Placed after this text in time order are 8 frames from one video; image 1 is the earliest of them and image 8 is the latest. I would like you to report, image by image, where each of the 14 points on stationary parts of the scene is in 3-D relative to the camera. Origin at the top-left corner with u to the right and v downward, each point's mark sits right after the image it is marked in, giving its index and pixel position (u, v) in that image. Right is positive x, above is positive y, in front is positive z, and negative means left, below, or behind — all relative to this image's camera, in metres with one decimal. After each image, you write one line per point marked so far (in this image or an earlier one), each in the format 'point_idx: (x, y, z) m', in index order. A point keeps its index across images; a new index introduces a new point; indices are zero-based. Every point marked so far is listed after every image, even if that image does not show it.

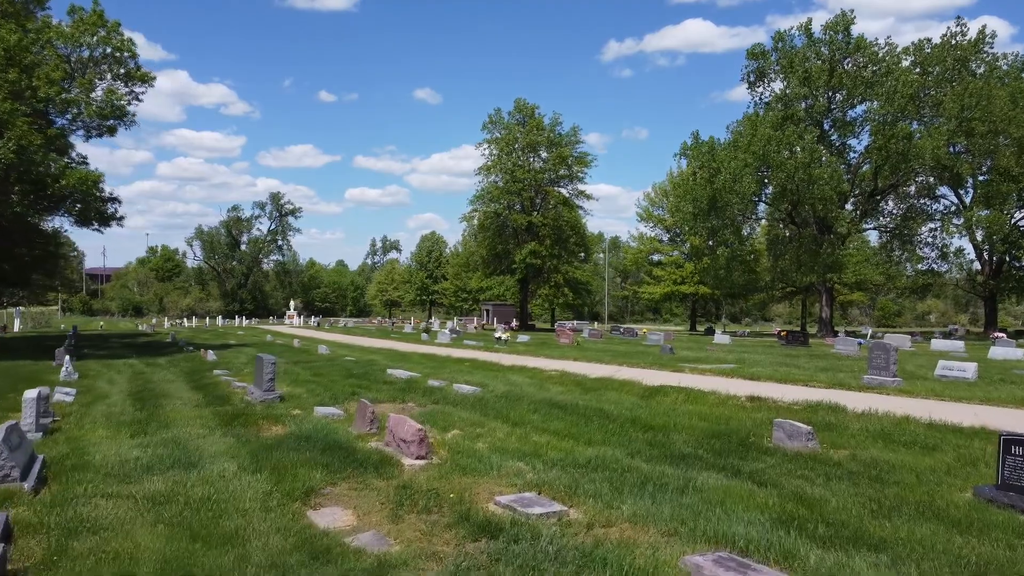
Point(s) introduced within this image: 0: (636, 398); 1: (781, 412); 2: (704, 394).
0: (+2.1, -1.8, +13.3) m
1: (+3.7, -1.7, +11.0) m
2: (+3.1, -1.7, +12.9) m
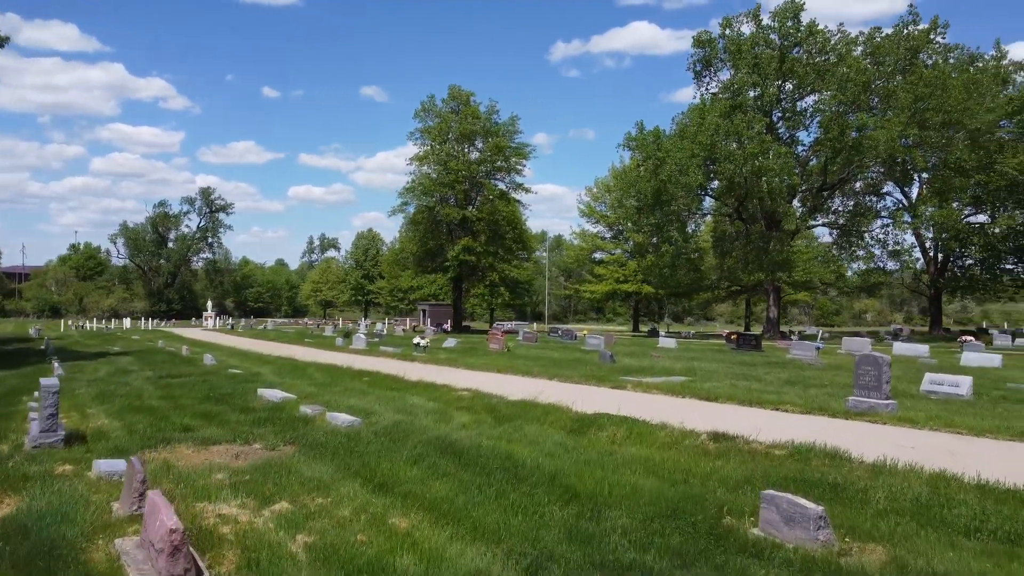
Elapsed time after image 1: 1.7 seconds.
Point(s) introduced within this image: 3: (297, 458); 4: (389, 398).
0: (+0.6, -1.8, +10.0) m
1: (+2.4, -1.7, +7.8) m
2: (+1.7, -1.7, +9.7) m
3: (-2.3, -1.9, +8.6) m
4: (-2.1, -1.9, +13.4) m
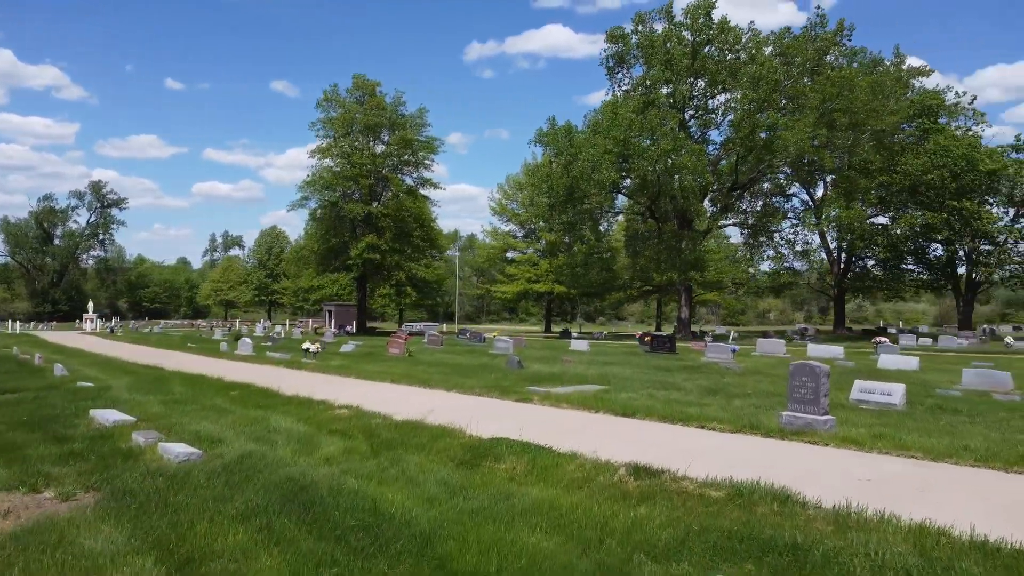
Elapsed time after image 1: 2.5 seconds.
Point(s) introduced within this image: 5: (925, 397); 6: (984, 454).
0: (-0.6, -1.8, +8.1) m
1: (+1.4, -1.7, +6.1) m
2: (+0.5, -1.7, +7.9) m
3: (-3.4, -1.8, +6.4) m
4: (-3.7, -1.9, +11.2) m
5: (+7.1, -1.9, +13.8) m
6: (+5.0, -1.7, +8.3) m
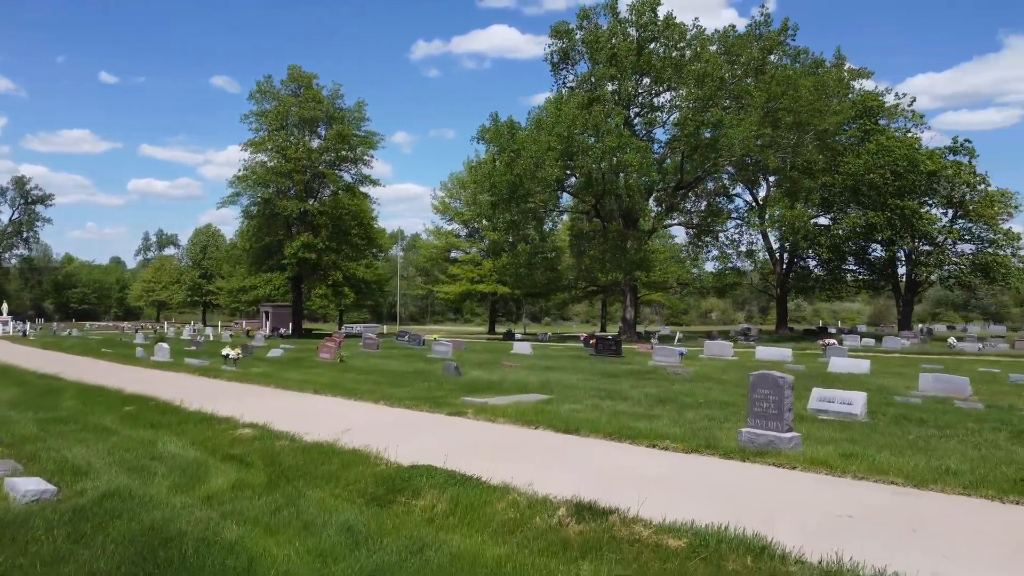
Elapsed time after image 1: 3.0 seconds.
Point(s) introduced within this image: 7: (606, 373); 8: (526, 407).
0: (-1.3, -1.8, +6.7) m
1: (+0.8, -1.7, +4.9) m
2: (-0.2, -1.7, +6.6) m
3: (-4.0, -1.9, +4.9) m
4: (-4.6, -1.9, +9.6) m
5: (+6.1, -1.9, +12.9) m
6: (+4.2, -1.8, +7.4) m
7: (+2.3, -2.1, +19.6) m
8: (+0.2, -1.9, +13.0) m
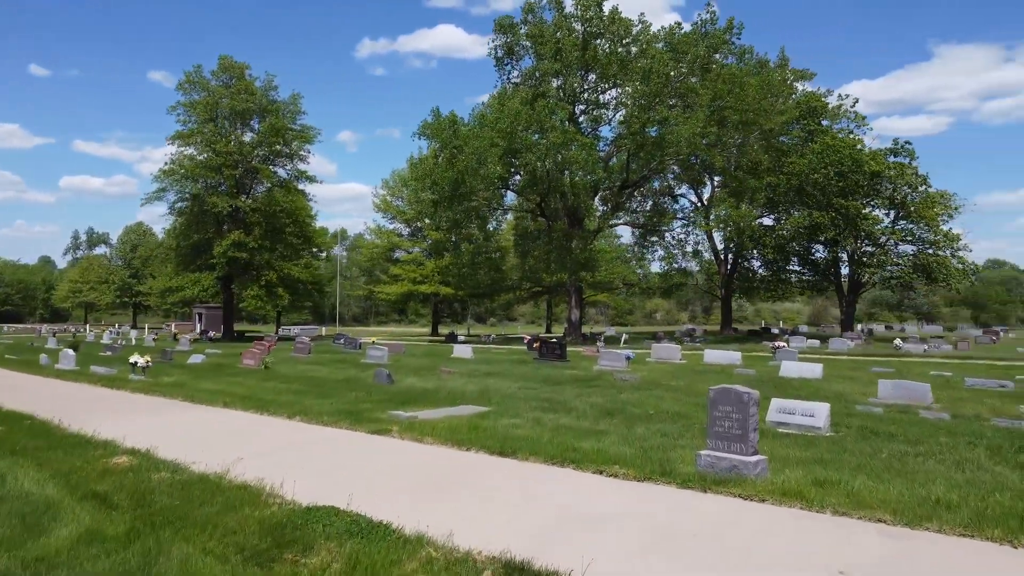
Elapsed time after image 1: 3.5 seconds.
0: (-1.9, -1.9, +5.3) m
1: (+0.4, -1.8, +3.7) m
2: (-0.8, -1.8, +5.3) m
3: (-4.4, -1.9, +3.3) m
4: (-5.3, -1.9, +8.0) m
5: (+5.1, -1.9, +12.0) m
6: (+3.6, -1.8, +6.3) m
7: (+0.9, -2.1, +18.4) m
8: (-0.8, -2.0, +11.6) m
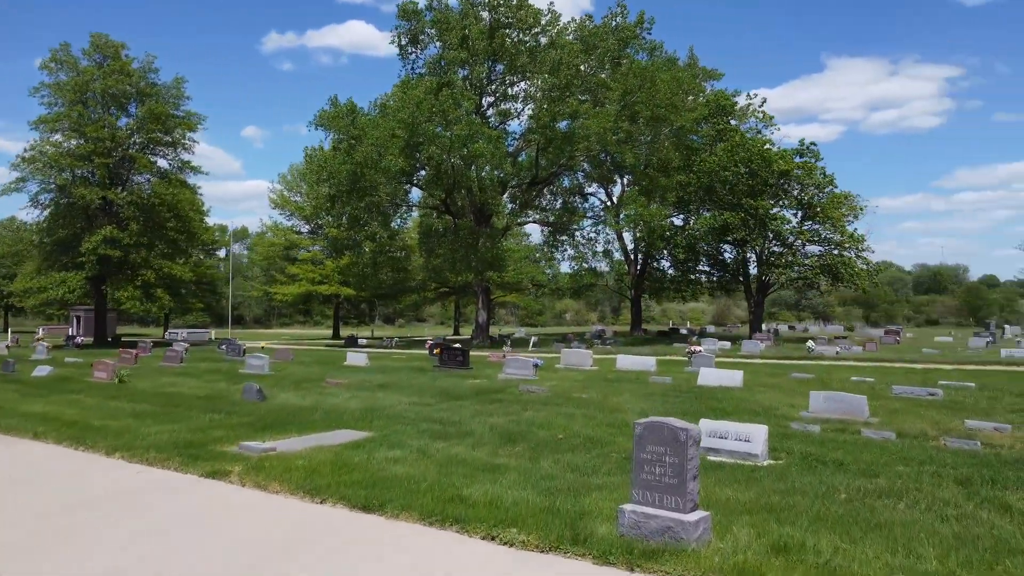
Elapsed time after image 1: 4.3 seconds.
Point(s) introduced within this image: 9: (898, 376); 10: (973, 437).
0: (-2.6, -1.9, +3.0) m
1: (-0.2, -1.8, +1.6) m
2: (-1.5, -1.8, +3.1) m
3: (-4.9, -1.9, +0.7) m
4: (-6.3, -1.9, +5.2) m
5: (+3.5, -2.0, +10.4) m
6: (+2.7, -1.8, +4.6) m
7: (-1.3, -2.2, +16.3) m
8: (-2.2, -2.0, +9.4) m
9: (+9.4, -2.2, +19.4) m
10: (+6.1, -2.0, +10.5) m
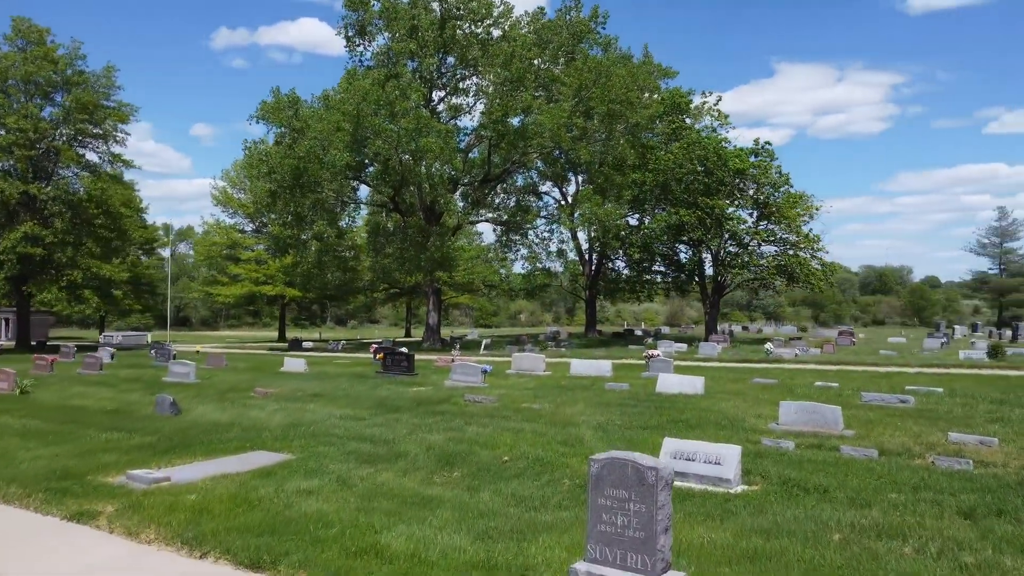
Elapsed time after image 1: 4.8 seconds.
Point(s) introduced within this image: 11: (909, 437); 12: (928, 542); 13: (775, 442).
0: (-2.9, -1.9, +1.5) m
1: (-0.4, -1.8, +0.2) m
2: (-1.8, -1.8, +1.6) m
3: (-5.1, -1.9, -0.9) m
4: (-6.7, -1.9, +3.5) m
5: (+2.8, -2.0, +9.2) m
6: (+2.4, -1.8, +3.4) m
7: (-2.4, -2.2, +14.9) m
8: (-2.8, -2.0, +7.9) m
9: (+8.2, -2.2, +18.5) m
10: (+5.4, -2.0, +9.5) m
11: (+5.4, -2.0, +10.7) m
12: (+3.2, -1.9, +6.0) m
13: (+3.4, -2.0, +10.1) m
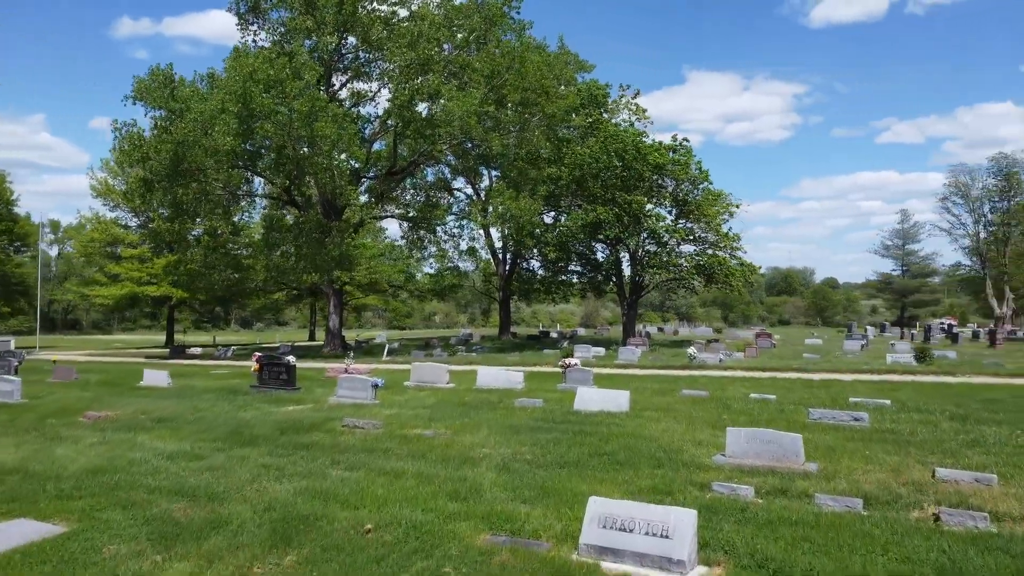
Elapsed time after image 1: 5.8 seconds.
0: (-3.2, -1.9, -1.5) m
1: (-0.5, -1.8, -2.4) m
2: (-2.1, -1.8, -1.2) m
3: (-5.1, -1.9, -4.1) m
4: (-7.2, -1.9, +0.2) m
5: (+1.7, -2.0, +6.8) m
6: (+1.9, -1.8, +1.0) m
7: (-4.0, -2.2, +11.9) m
8: (-3.8, -2.0, +4.9) m
9: (+6.1, -2.2, +16.7) m
10: (+4.2, -2.0, +7.3) m
11: (+4.1, -2.0, +8.6) m
12: (+2.4, -1.9, +3.6) m
13: (+2.1, -2.0, +7.8) m
